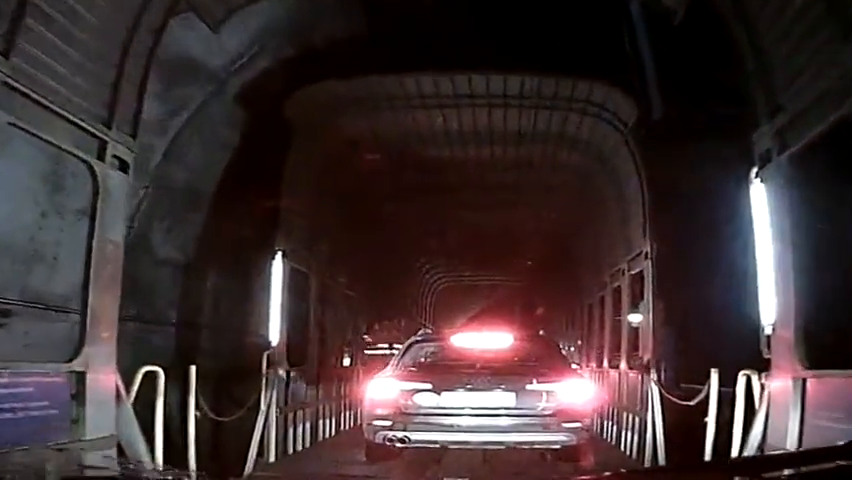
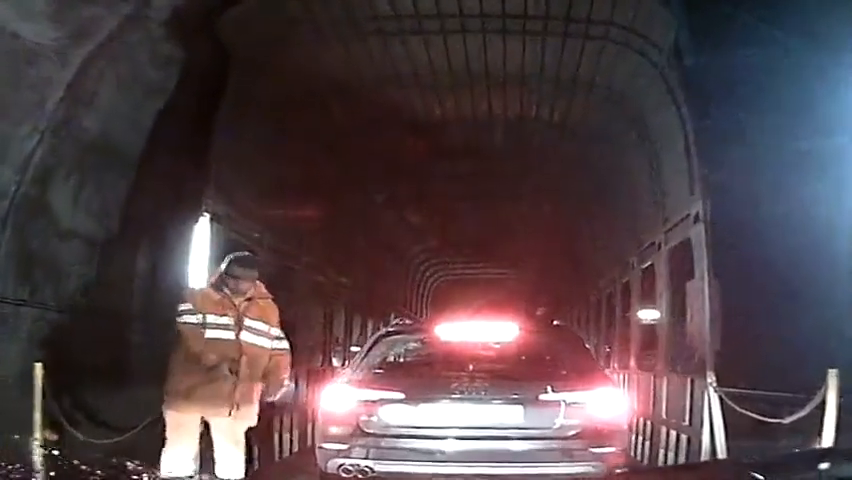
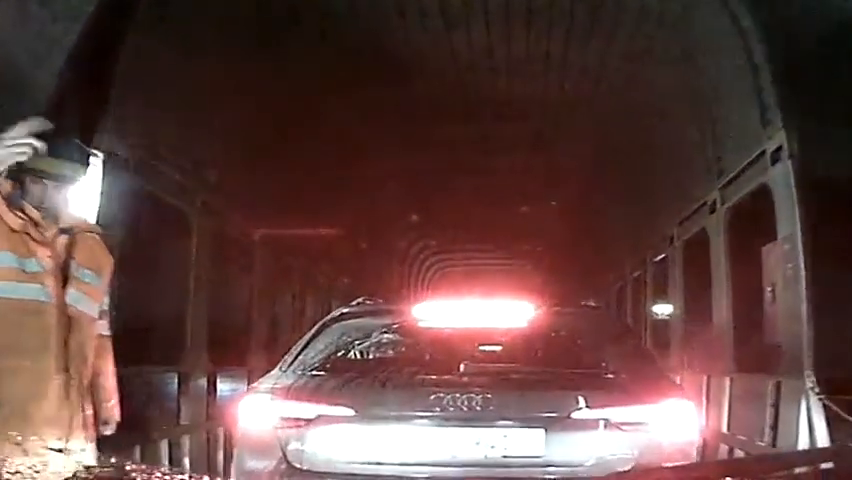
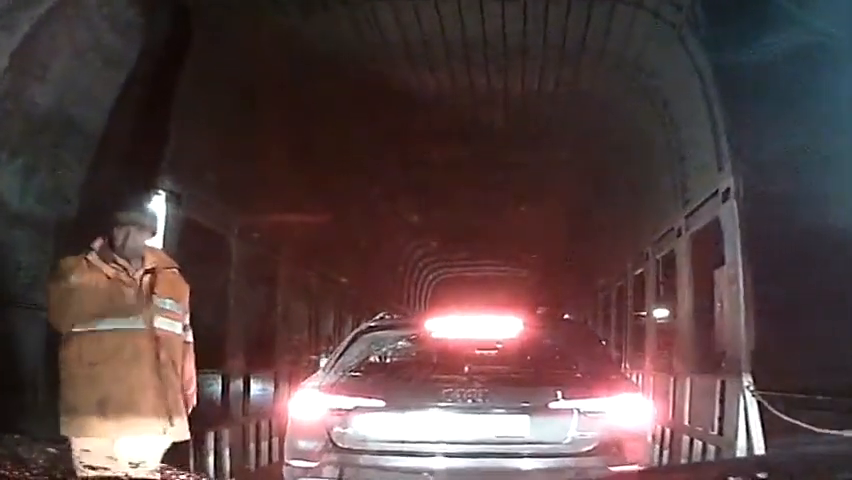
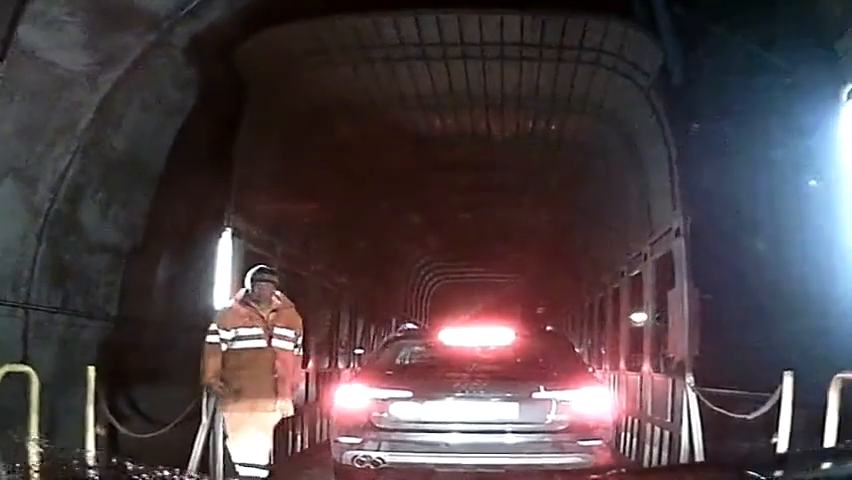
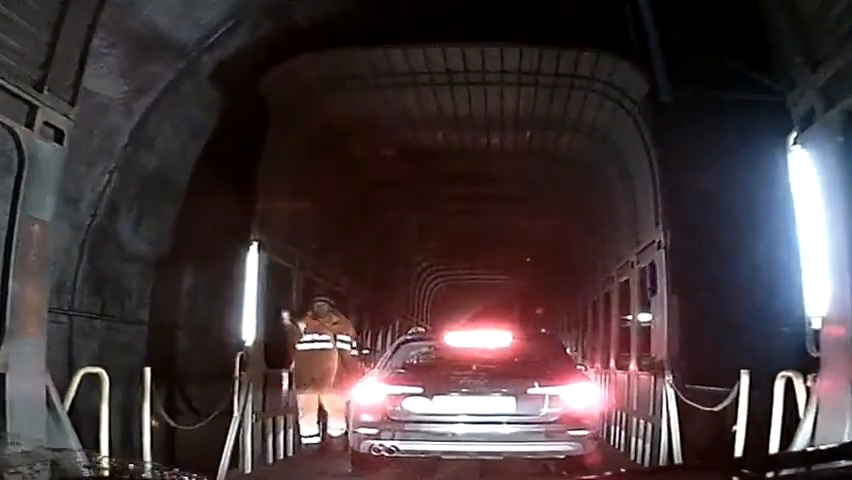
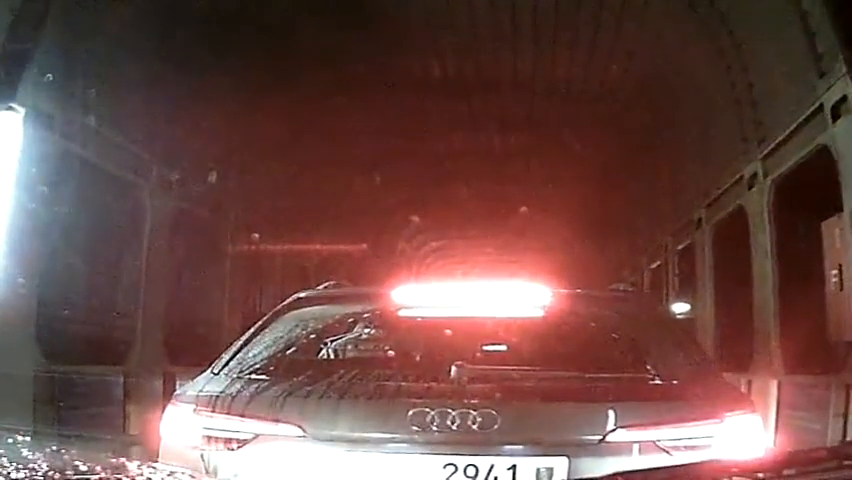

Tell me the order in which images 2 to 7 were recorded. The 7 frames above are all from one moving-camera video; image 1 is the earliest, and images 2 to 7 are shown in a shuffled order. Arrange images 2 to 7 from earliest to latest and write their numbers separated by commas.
6, 5, 2, 4, 3, 7
